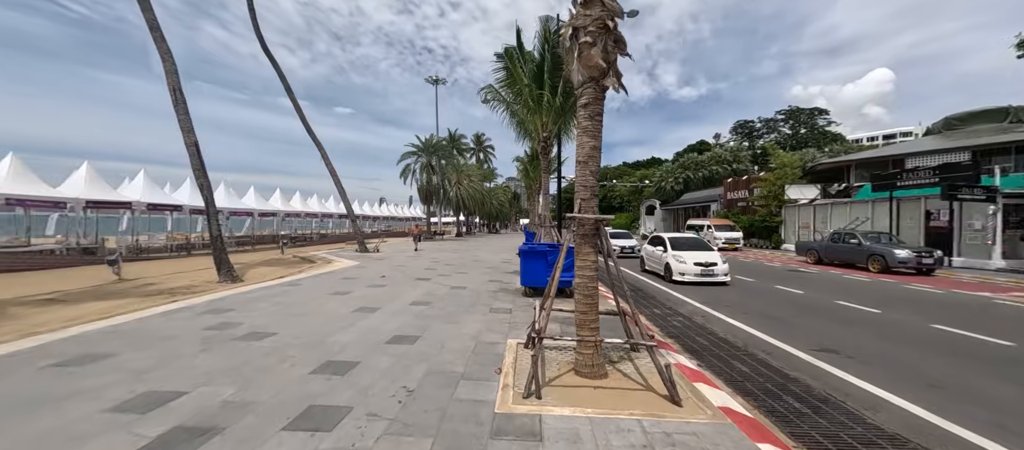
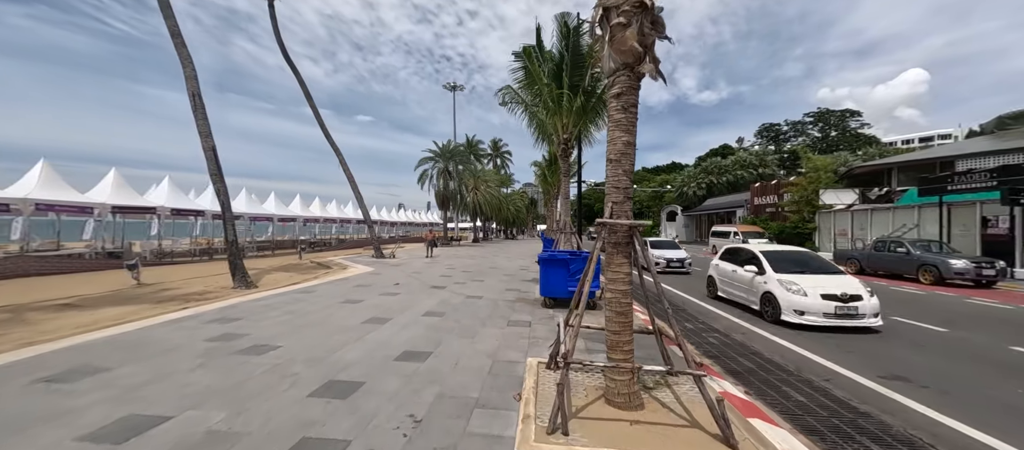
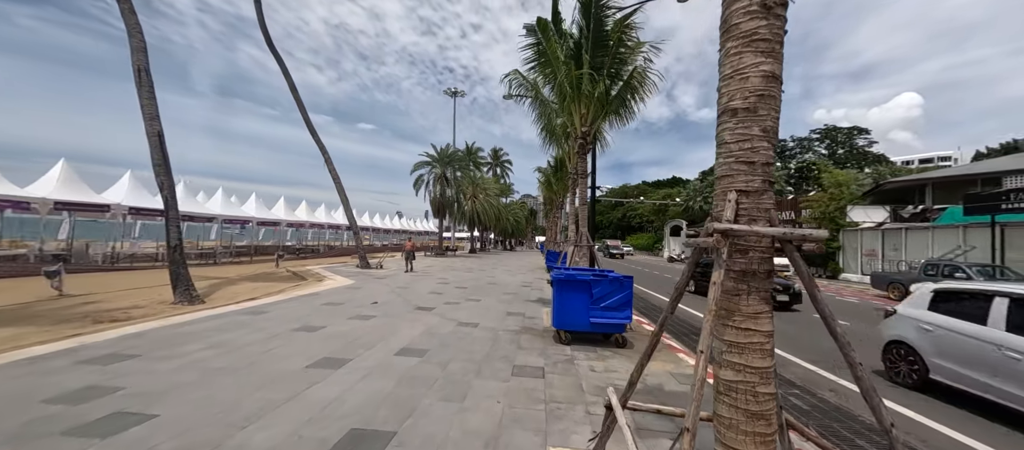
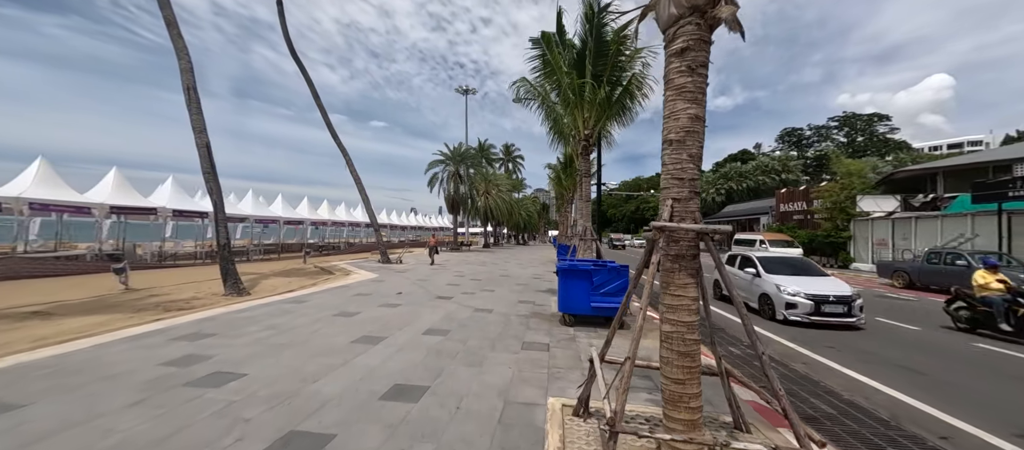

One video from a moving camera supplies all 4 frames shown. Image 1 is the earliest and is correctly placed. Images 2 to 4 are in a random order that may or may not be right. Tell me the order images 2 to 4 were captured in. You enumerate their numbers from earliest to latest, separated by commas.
2, 4, 3
